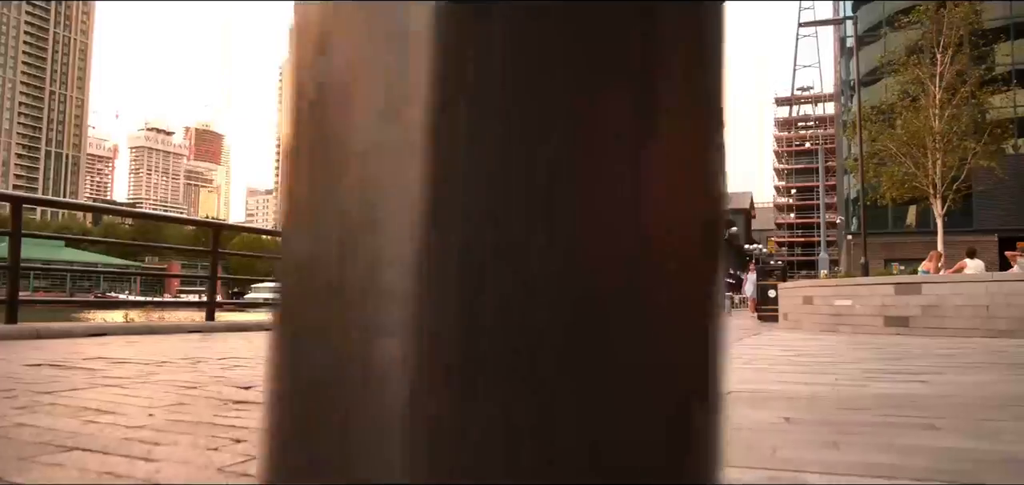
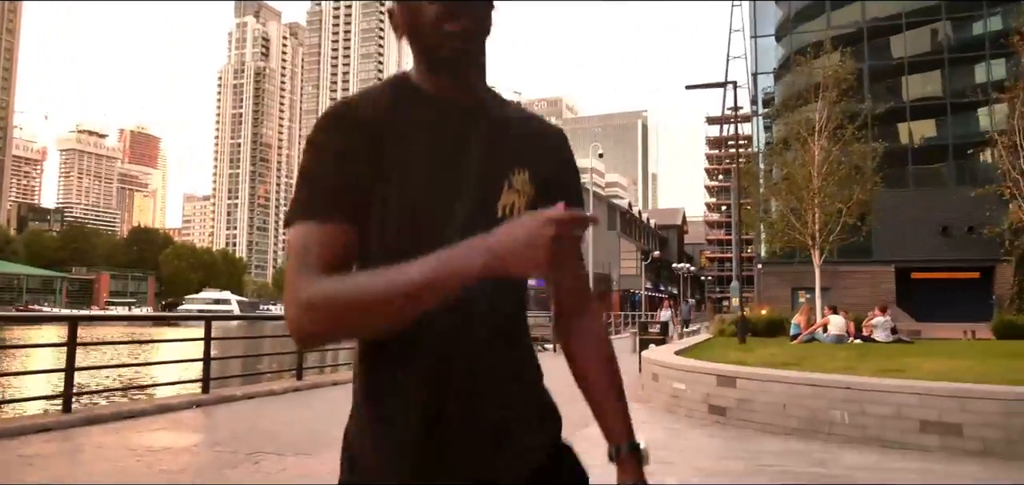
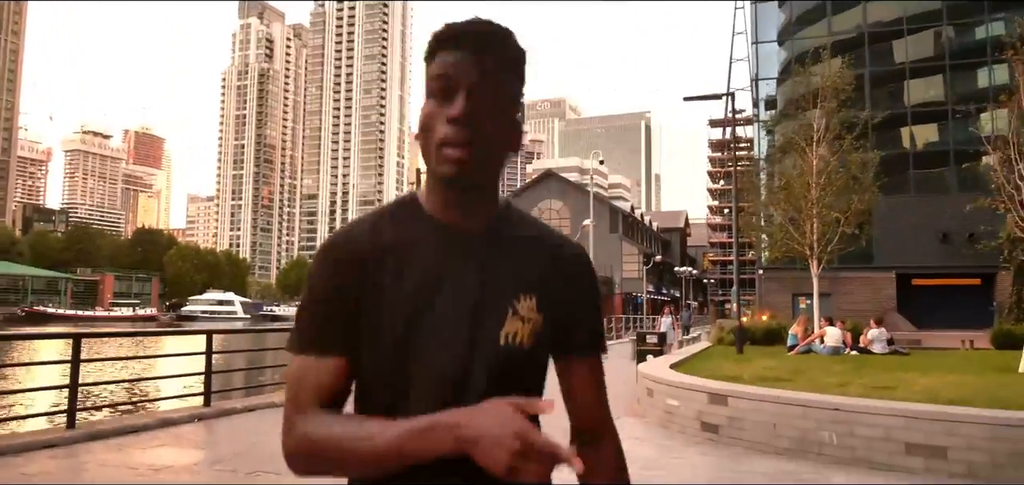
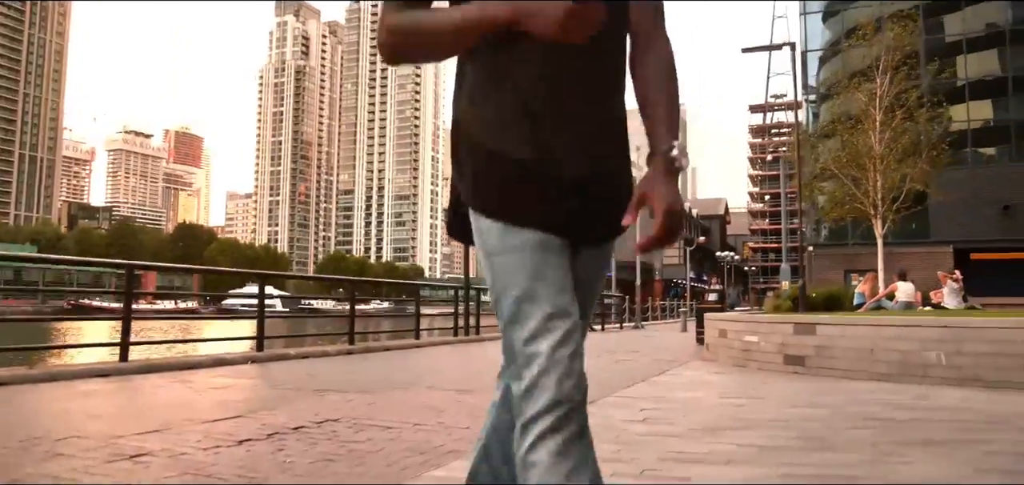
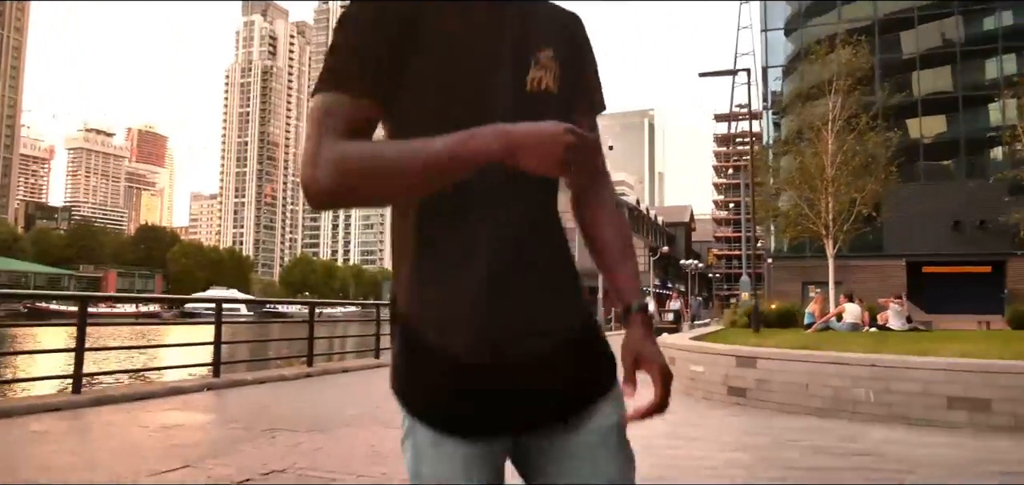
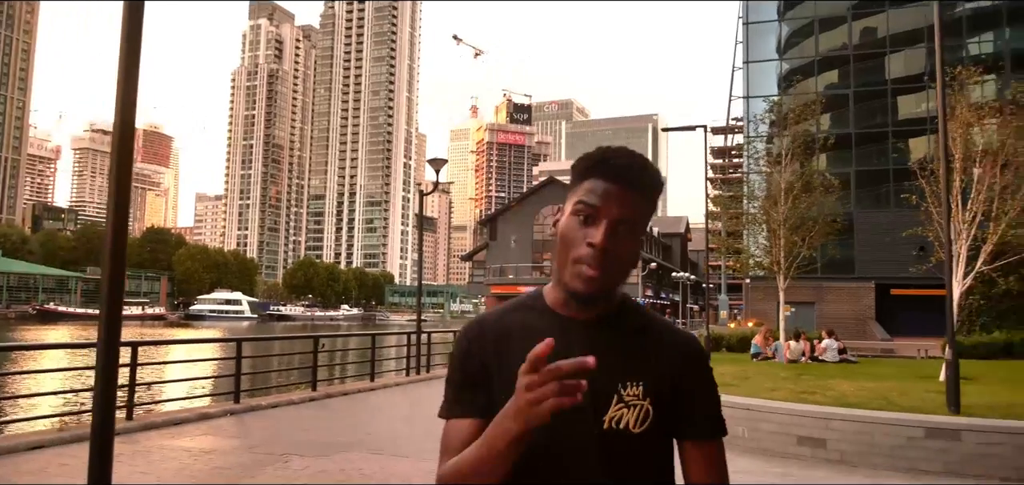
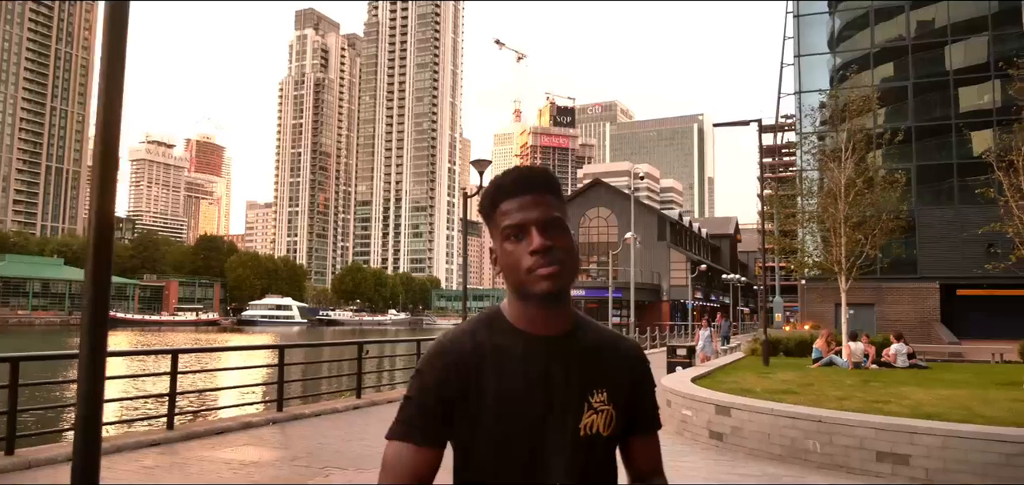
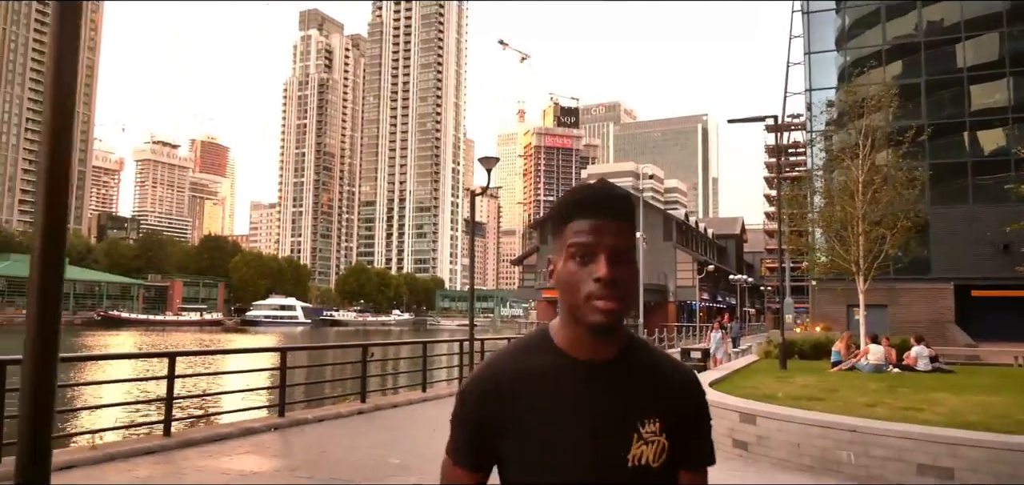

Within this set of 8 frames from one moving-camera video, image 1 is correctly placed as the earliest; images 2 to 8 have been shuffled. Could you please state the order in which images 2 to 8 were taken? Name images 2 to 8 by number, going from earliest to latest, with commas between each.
4, 5, 2, 3, 8, 7, 6
